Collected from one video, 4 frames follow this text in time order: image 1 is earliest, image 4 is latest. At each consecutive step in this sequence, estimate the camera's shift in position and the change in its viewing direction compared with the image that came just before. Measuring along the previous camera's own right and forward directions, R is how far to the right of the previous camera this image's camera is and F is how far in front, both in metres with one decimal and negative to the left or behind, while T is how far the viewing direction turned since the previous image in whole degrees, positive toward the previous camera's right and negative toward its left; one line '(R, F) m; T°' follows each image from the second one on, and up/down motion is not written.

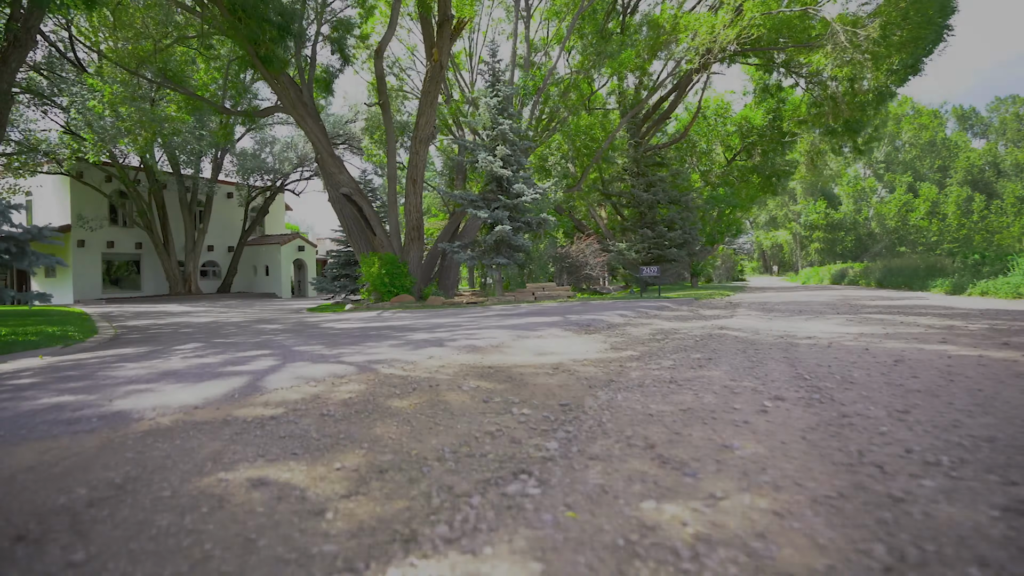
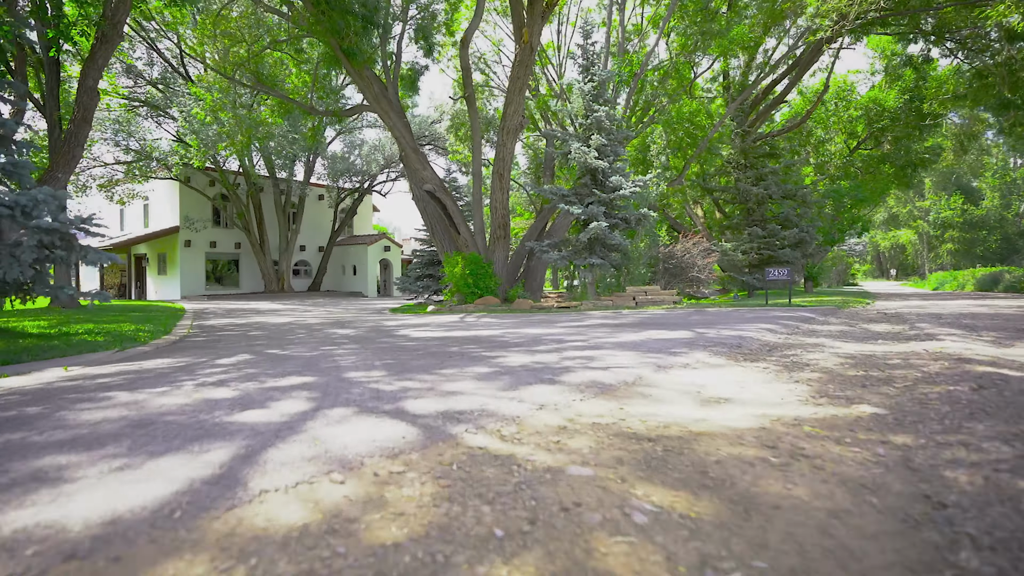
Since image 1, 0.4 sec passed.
(-0.4, +2.2) m; -7°
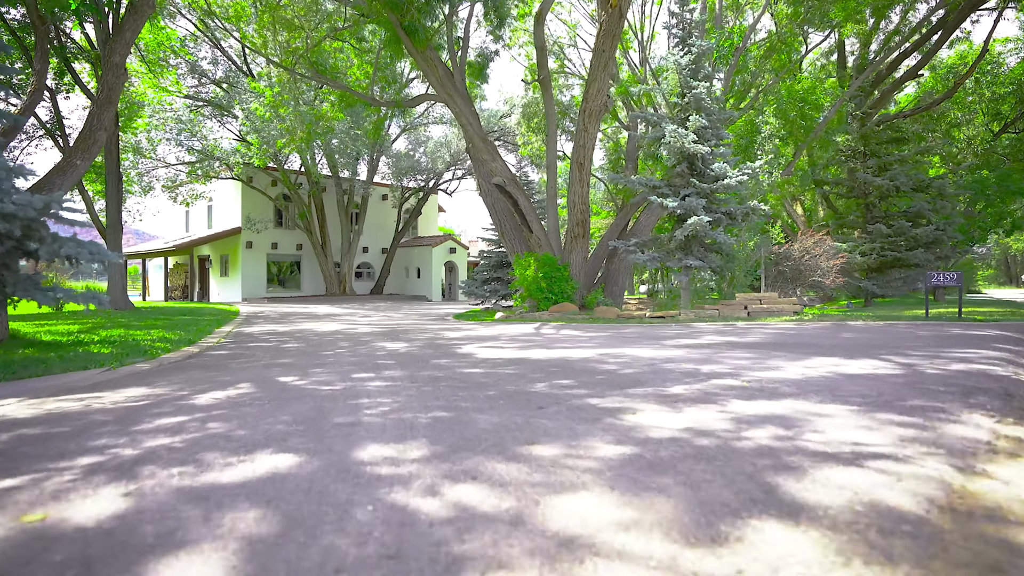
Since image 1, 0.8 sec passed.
(-0.4, +2.6) m; -6°
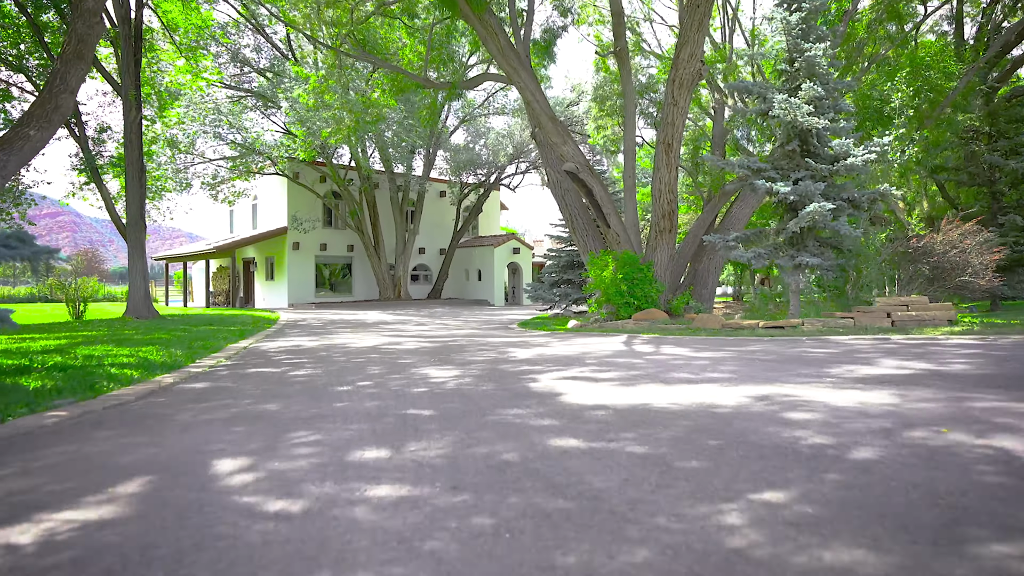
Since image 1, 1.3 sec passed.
(-0.3, +2.7) m; -5°
